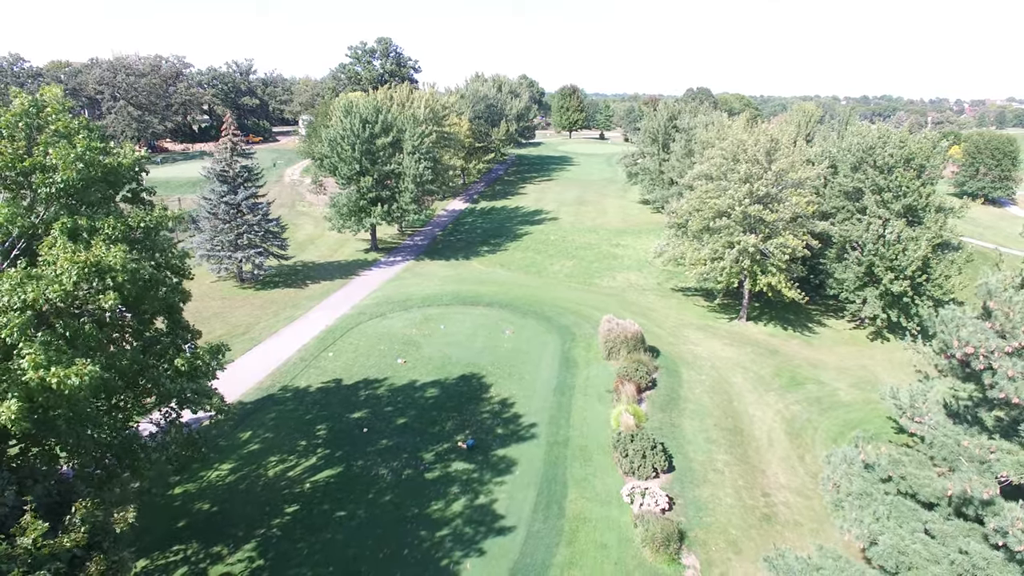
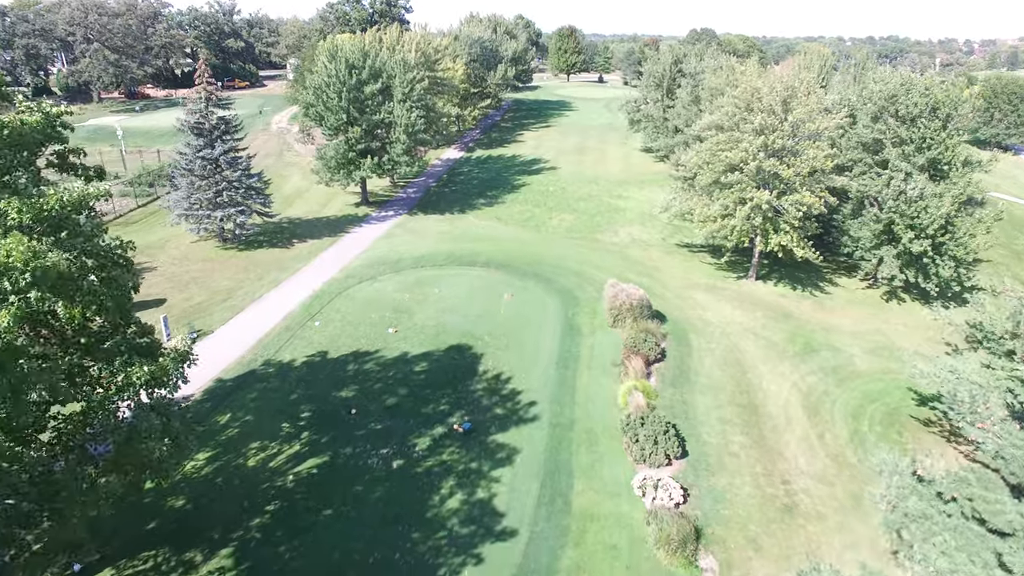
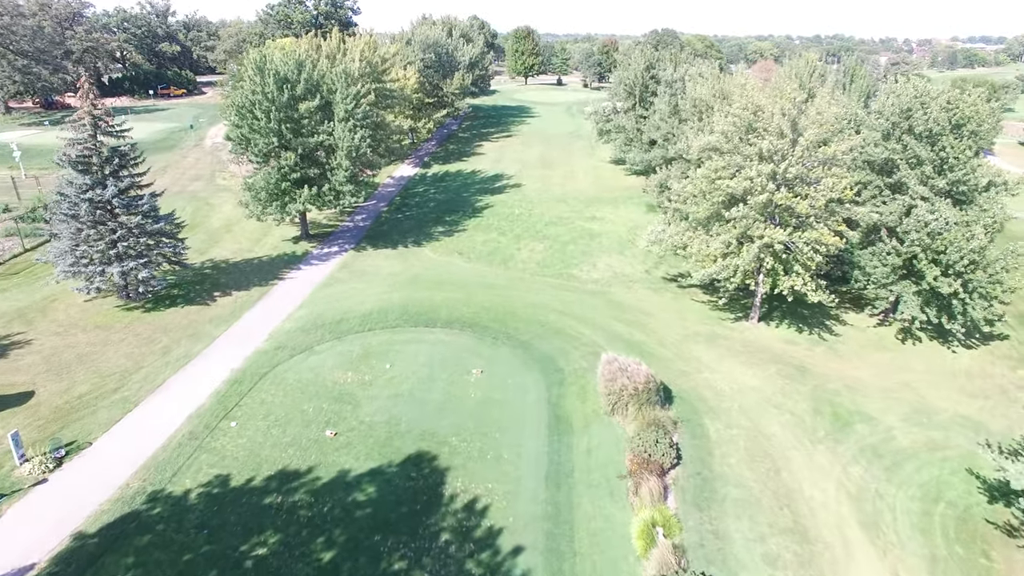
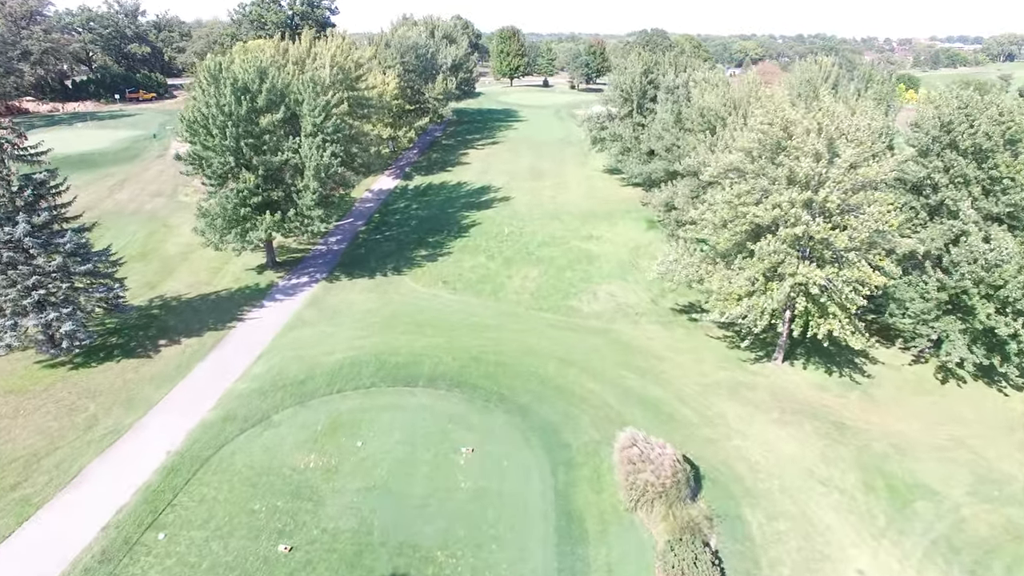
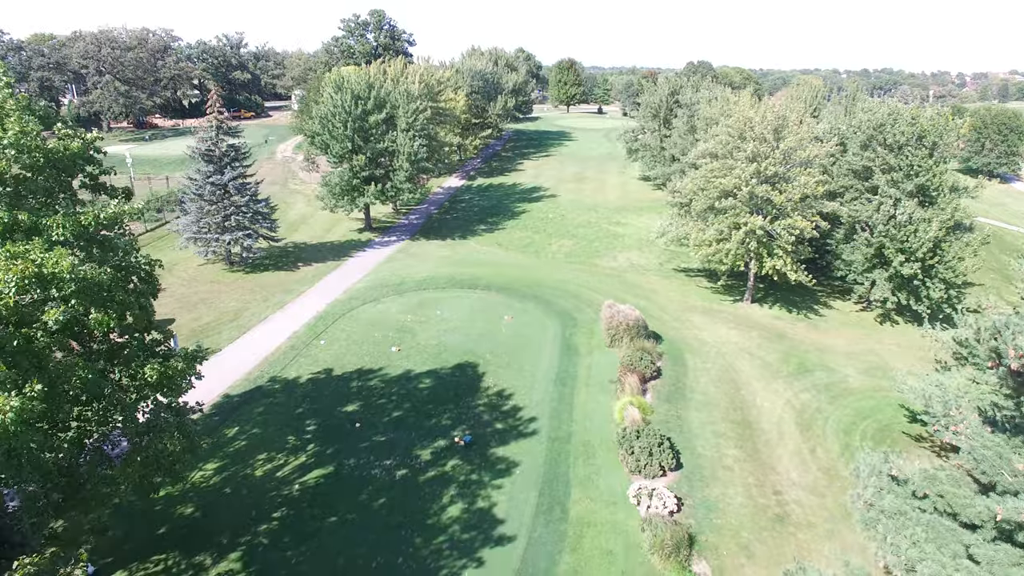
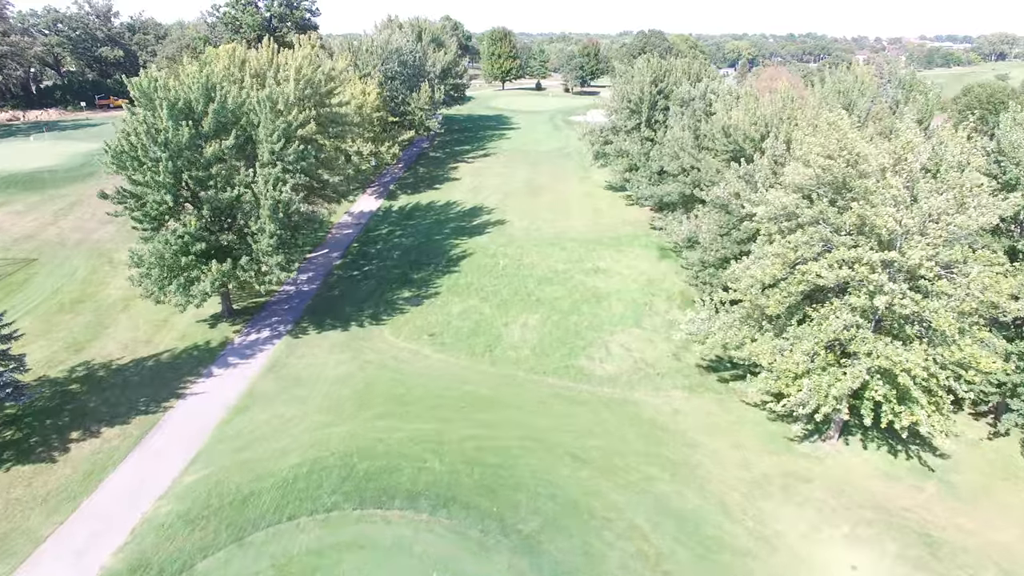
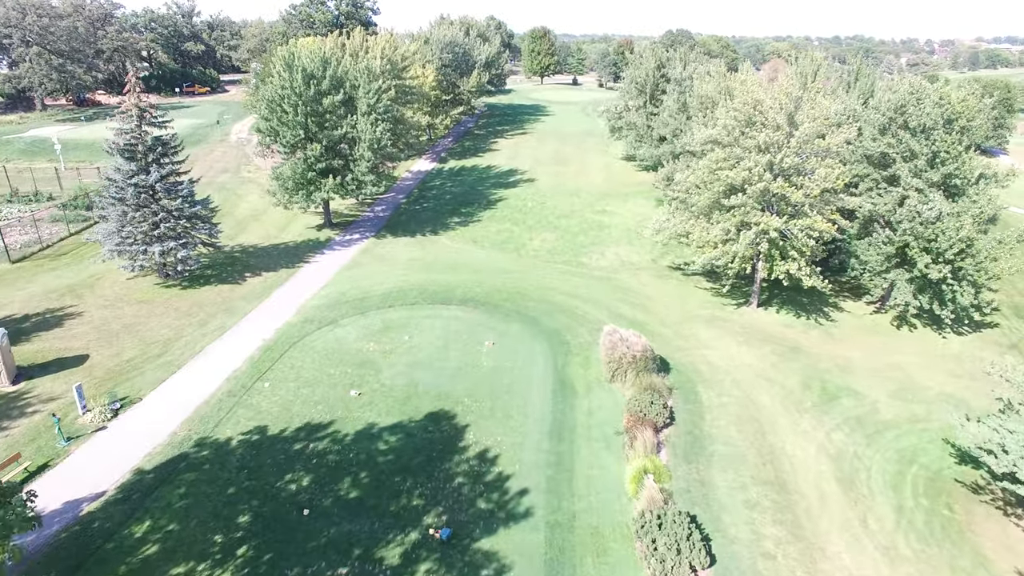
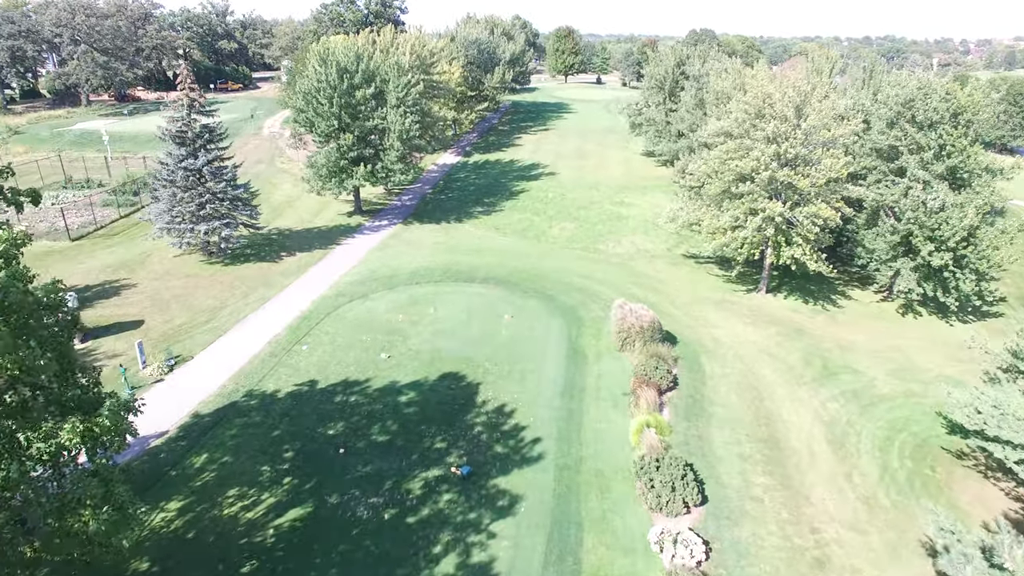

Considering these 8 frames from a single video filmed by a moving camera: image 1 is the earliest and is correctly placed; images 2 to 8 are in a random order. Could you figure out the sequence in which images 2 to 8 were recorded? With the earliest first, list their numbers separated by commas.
5, 2, 8, 7, 3, 4, 6
